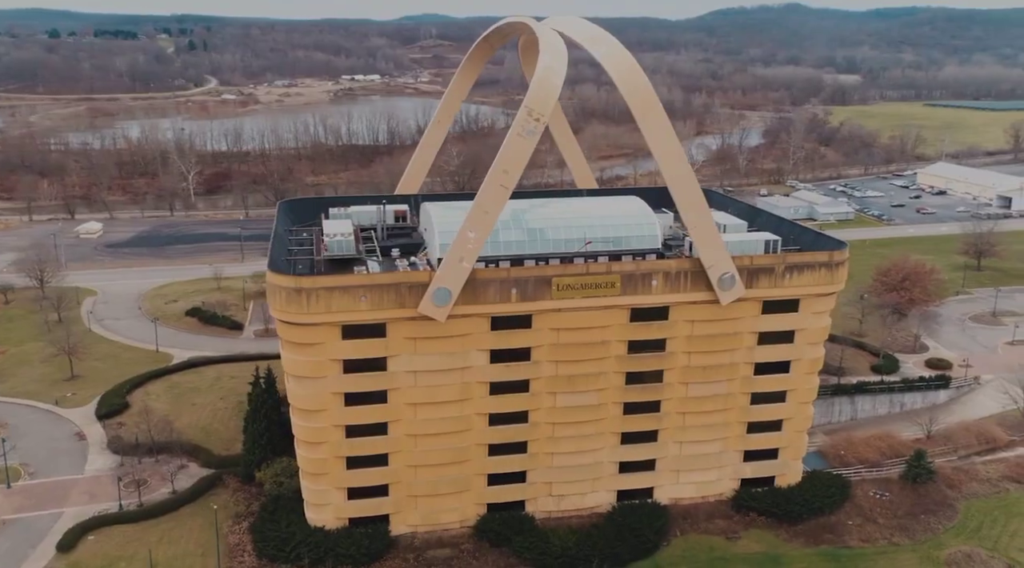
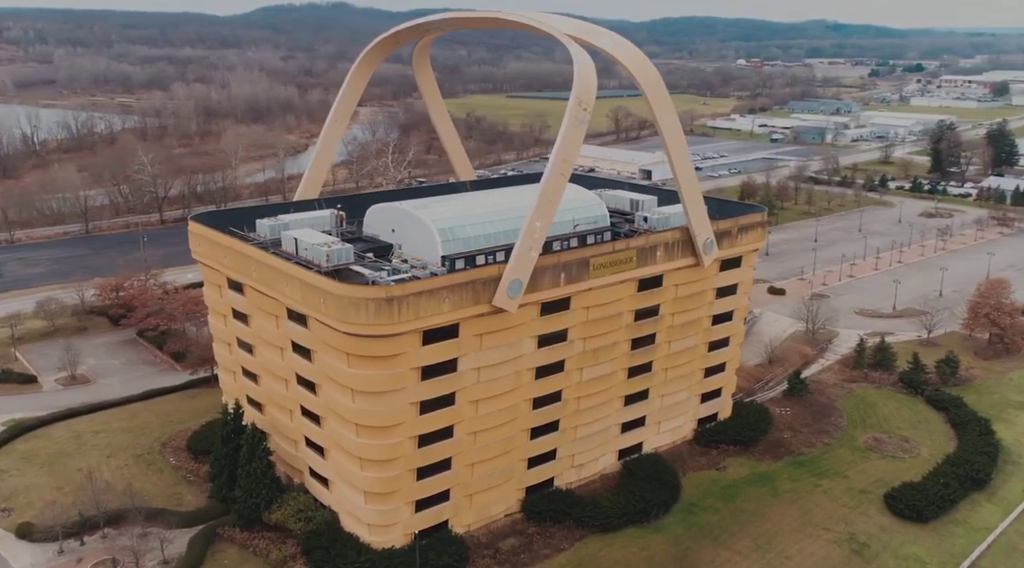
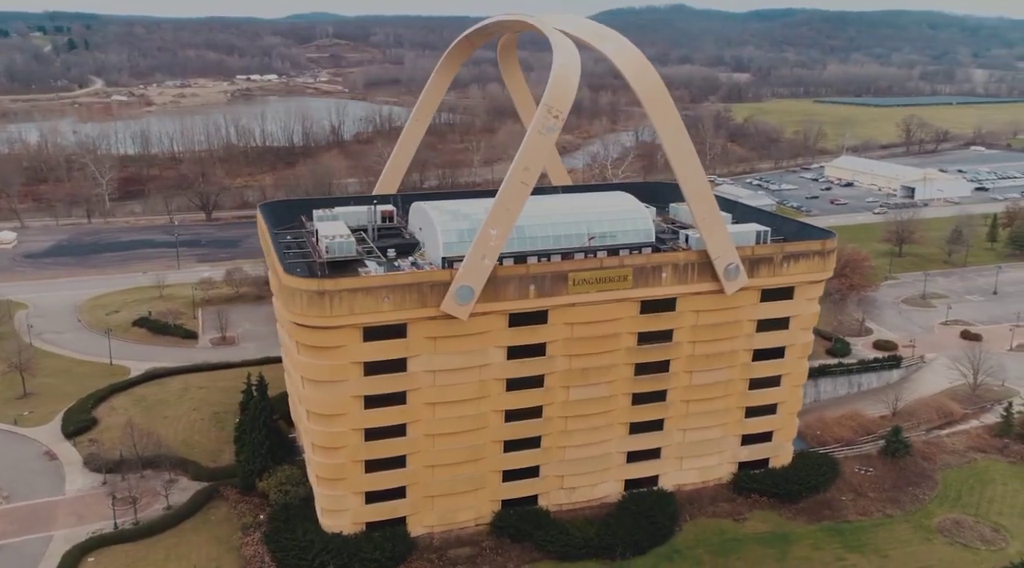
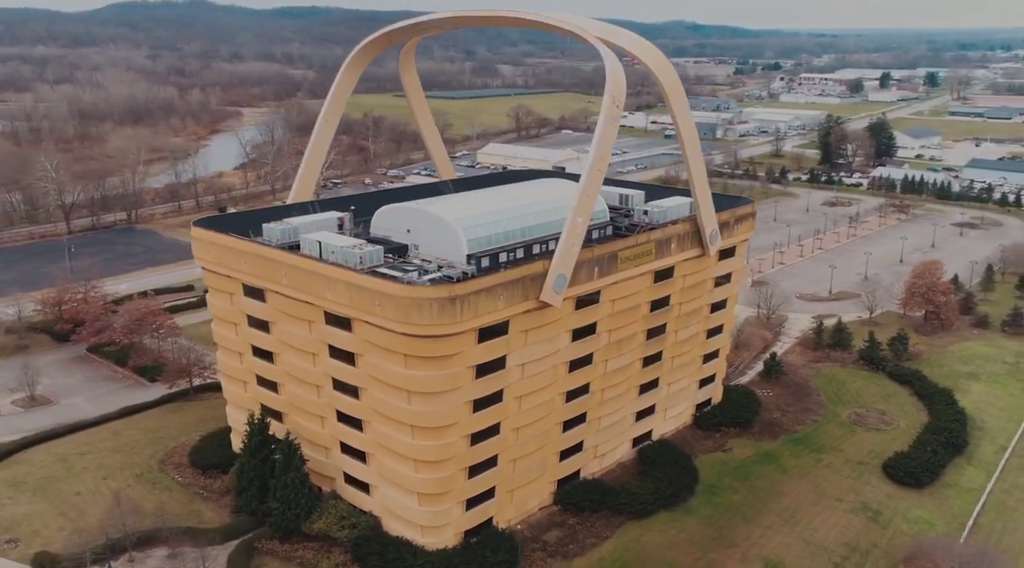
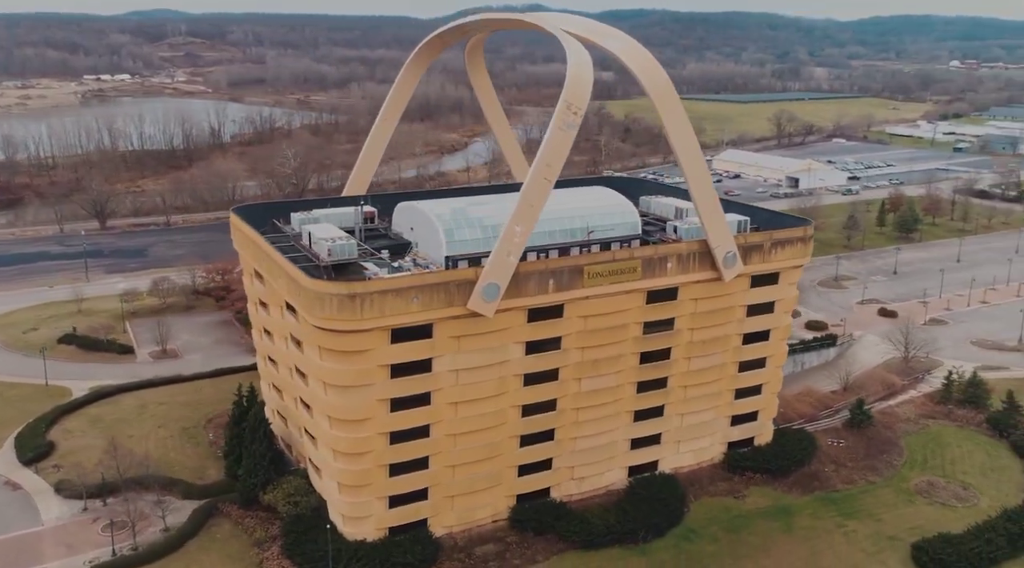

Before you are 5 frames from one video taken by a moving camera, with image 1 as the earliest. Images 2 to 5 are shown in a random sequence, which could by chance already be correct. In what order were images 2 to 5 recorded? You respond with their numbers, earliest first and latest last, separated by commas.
3, 5, 2, 4
